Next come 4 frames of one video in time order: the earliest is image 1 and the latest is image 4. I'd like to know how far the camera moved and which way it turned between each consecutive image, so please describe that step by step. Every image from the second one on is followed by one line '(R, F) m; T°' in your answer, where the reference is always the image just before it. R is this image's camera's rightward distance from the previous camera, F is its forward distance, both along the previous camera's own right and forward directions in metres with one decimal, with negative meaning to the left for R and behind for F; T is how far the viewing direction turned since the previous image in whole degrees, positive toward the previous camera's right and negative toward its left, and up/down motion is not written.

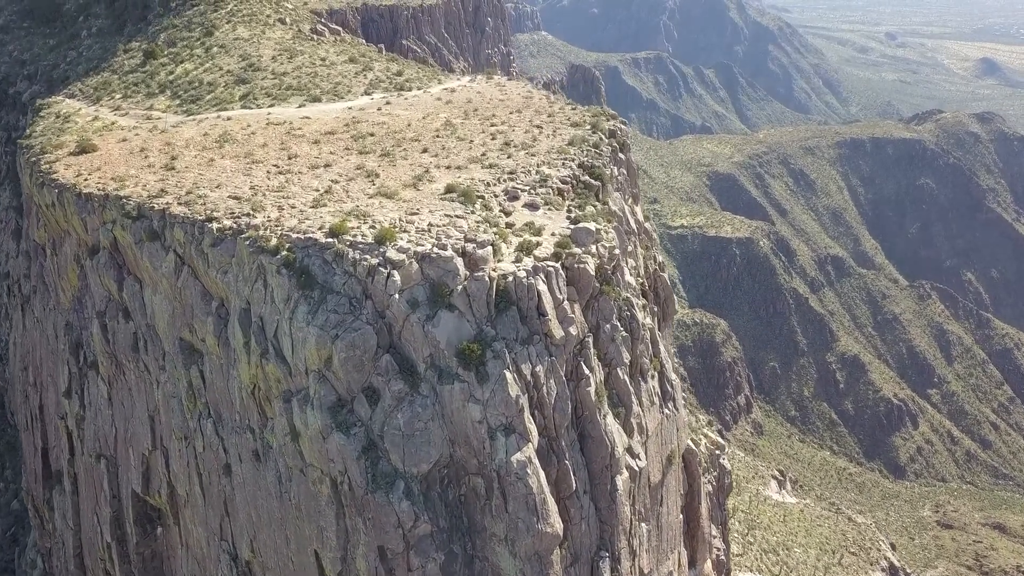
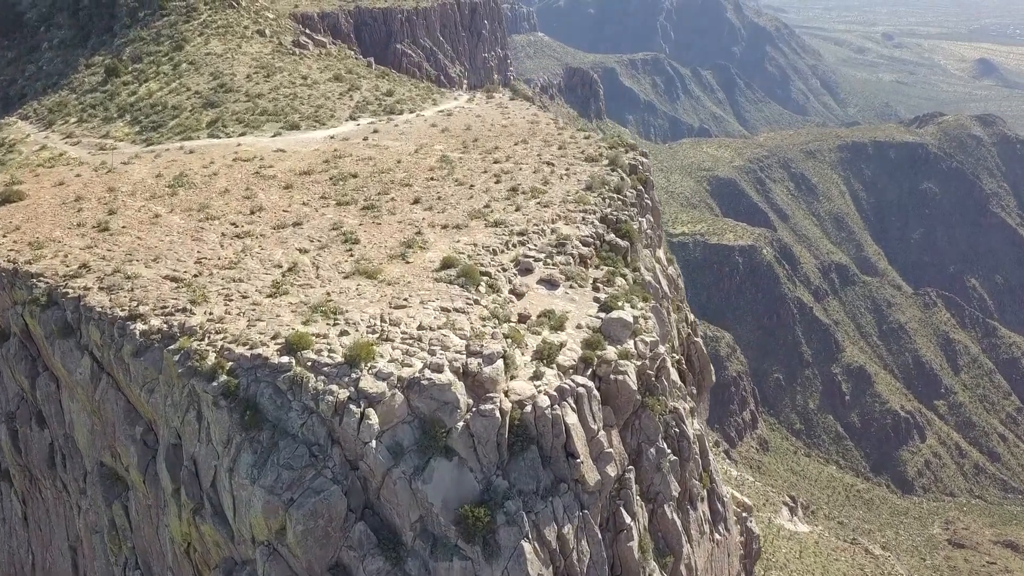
(-0.4, +5.2) m; 0°
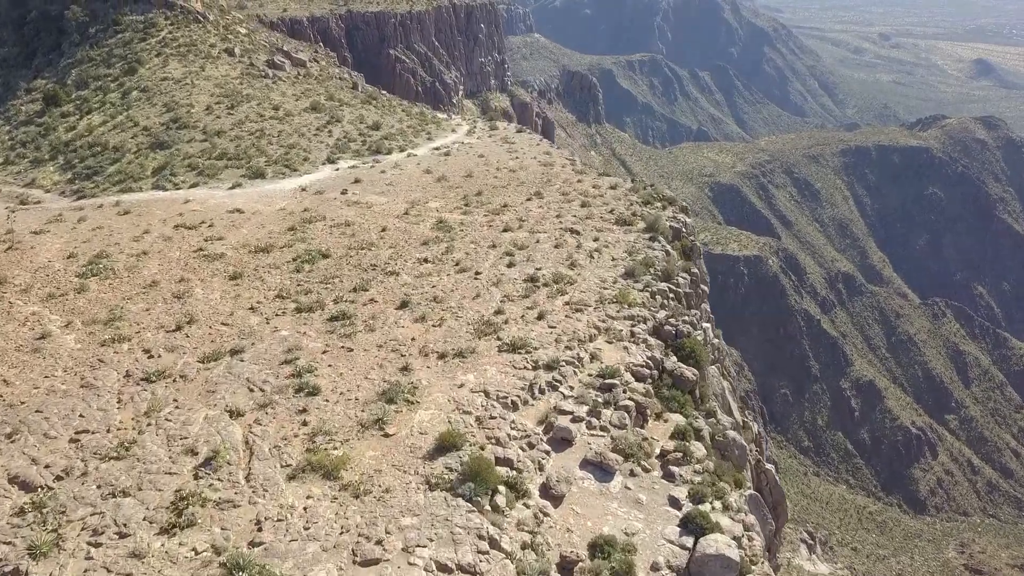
(-0.6, +6.8) m; 0°
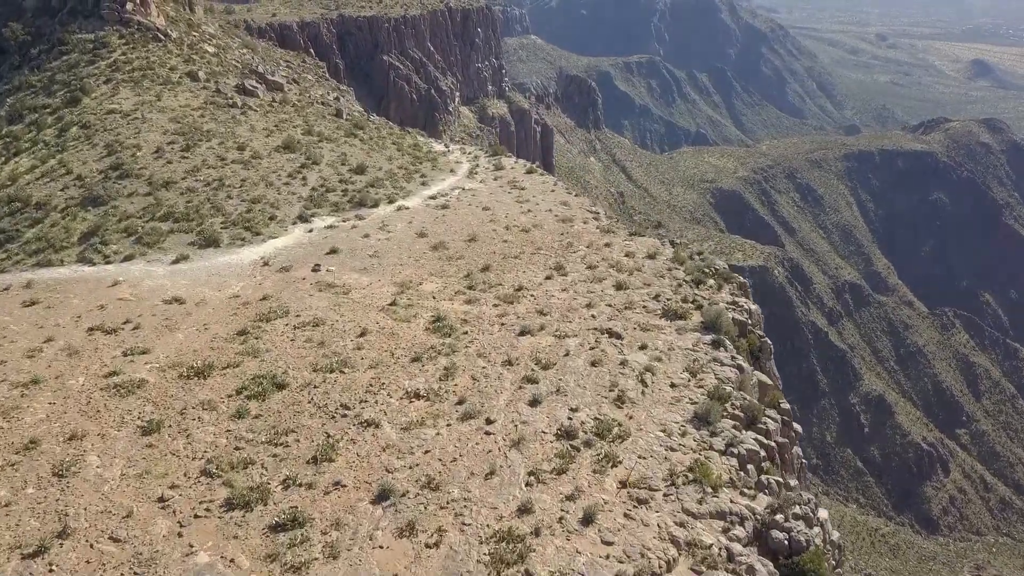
(-0.5, +6.2) m; 0°
